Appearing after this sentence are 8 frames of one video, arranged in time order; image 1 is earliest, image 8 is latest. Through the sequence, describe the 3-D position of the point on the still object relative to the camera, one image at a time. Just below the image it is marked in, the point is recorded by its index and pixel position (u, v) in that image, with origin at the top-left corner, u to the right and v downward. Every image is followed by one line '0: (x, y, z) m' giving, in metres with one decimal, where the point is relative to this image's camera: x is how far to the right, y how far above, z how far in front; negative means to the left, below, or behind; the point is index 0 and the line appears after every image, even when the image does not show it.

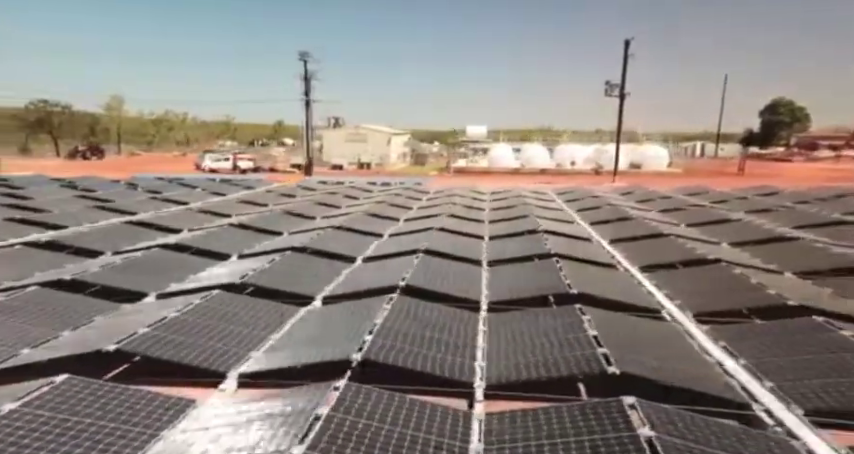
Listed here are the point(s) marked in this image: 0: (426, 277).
0: (0.0, -1.2, +14.5) m
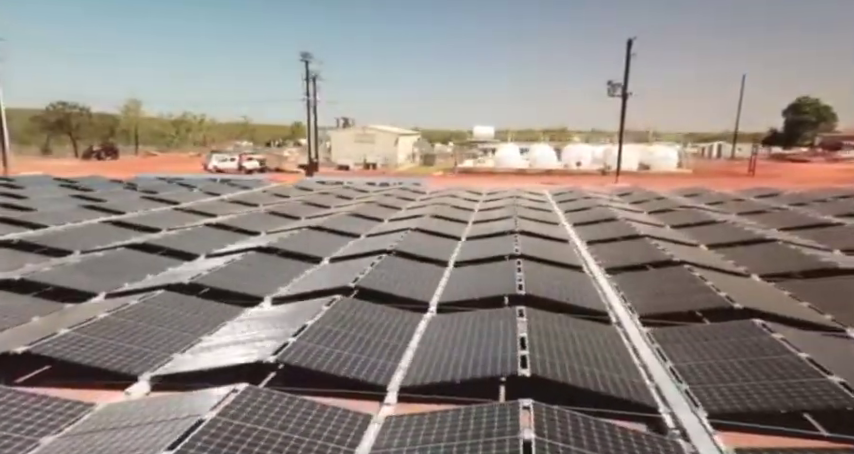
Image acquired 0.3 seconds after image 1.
0: (-1.1, -1.2, +14.5) m
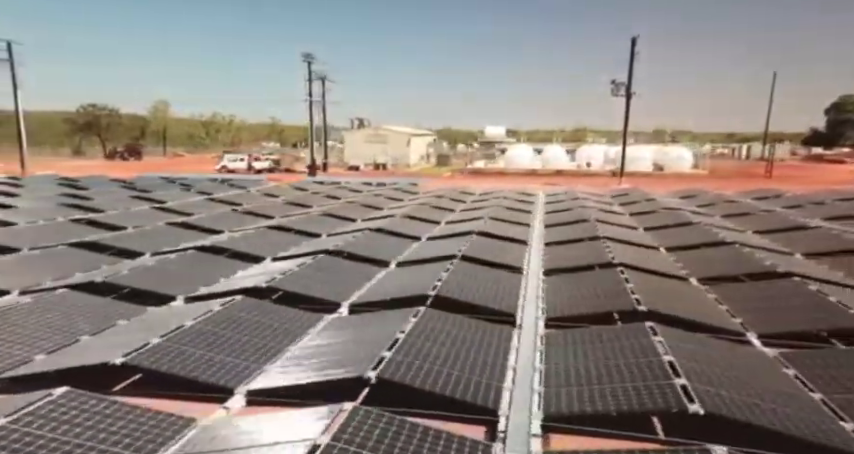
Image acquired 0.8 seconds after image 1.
0: (-3.0, -1.2, +14.5) m
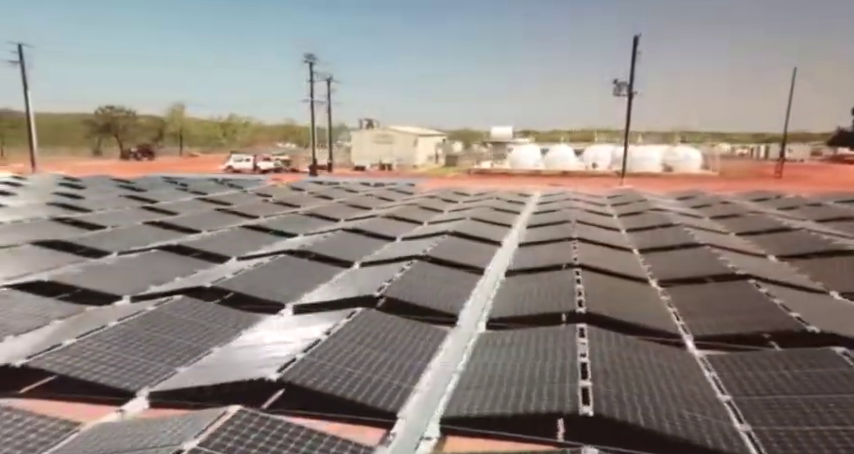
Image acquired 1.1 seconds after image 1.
0: (-0.4, -1.4, +13.7) m
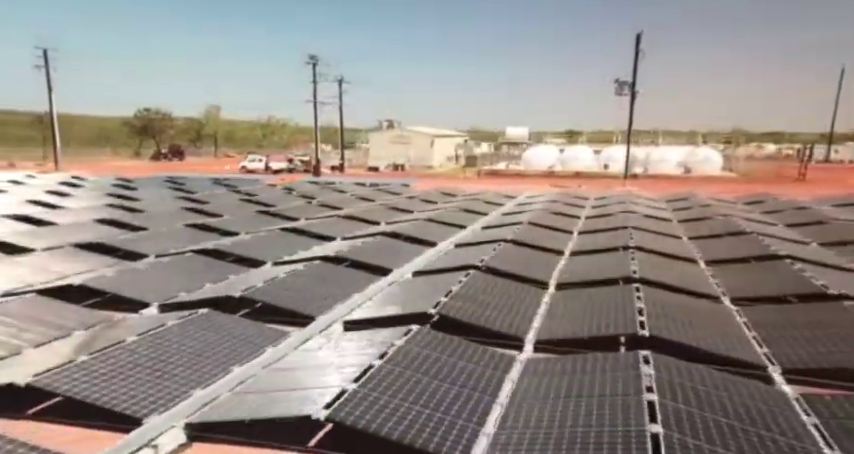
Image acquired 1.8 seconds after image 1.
0: (-3.1, -1.4, +13.7) m
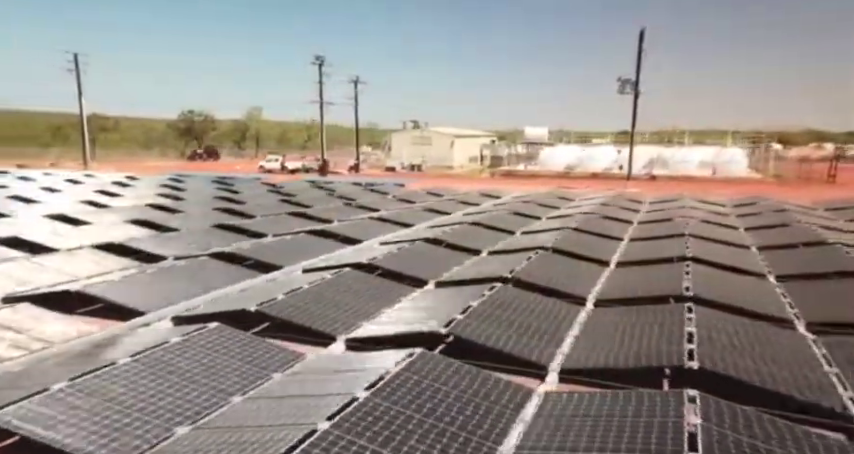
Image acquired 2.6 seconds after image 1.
0: (-6.4, -1.3, +13.7) m
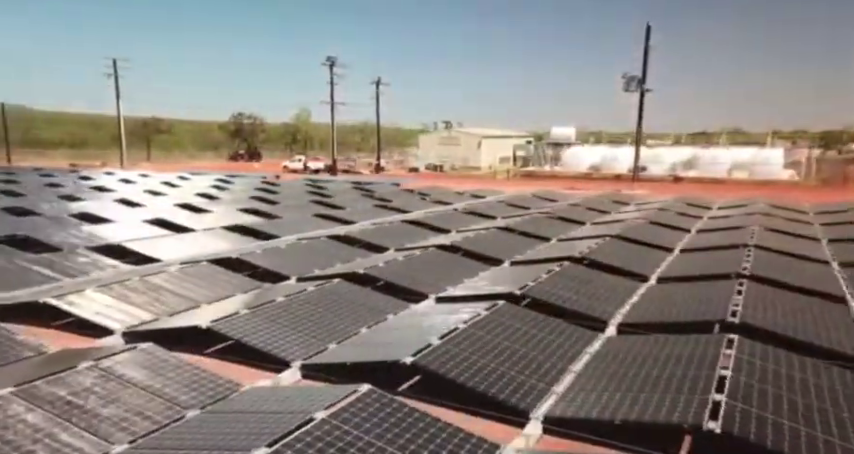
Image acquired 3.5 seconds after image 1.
0: (-10.2, -1.1, +13.5) m
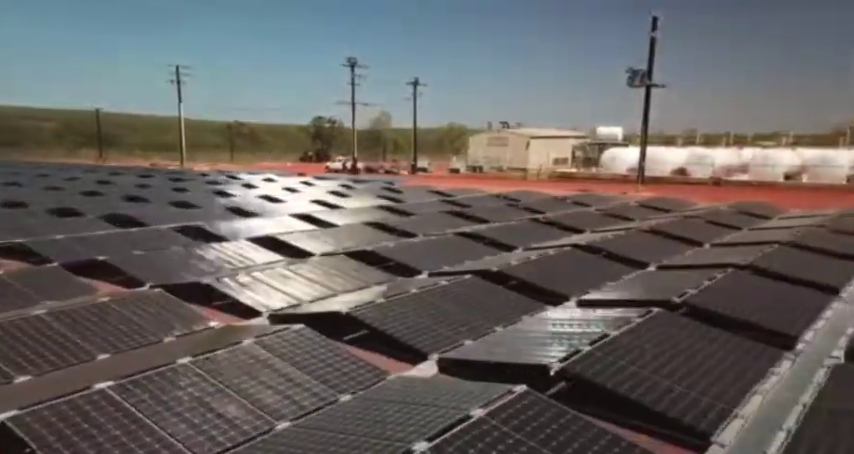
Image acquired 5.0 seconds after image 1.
0: (-16.9, -0.6, +12.8) m
